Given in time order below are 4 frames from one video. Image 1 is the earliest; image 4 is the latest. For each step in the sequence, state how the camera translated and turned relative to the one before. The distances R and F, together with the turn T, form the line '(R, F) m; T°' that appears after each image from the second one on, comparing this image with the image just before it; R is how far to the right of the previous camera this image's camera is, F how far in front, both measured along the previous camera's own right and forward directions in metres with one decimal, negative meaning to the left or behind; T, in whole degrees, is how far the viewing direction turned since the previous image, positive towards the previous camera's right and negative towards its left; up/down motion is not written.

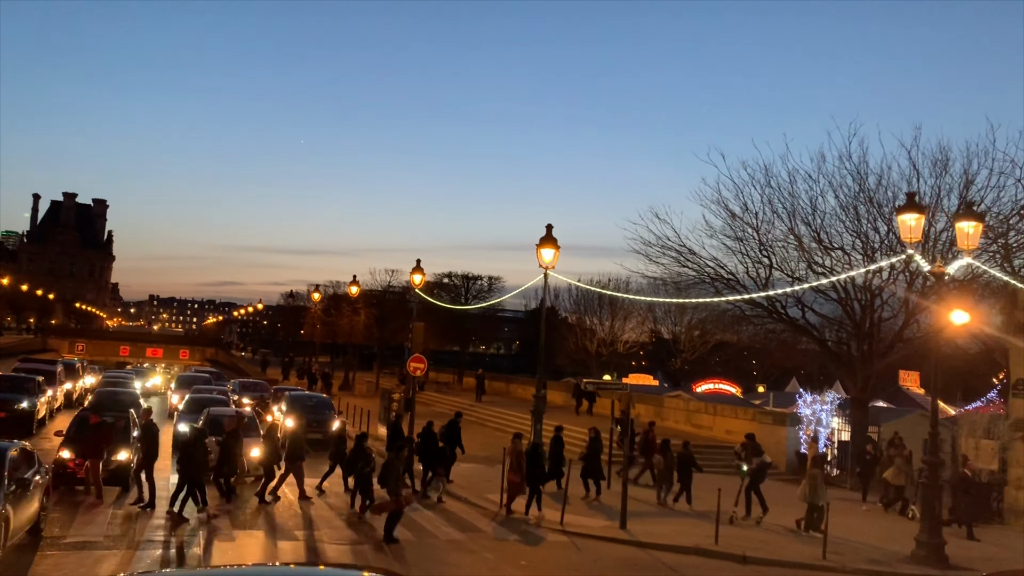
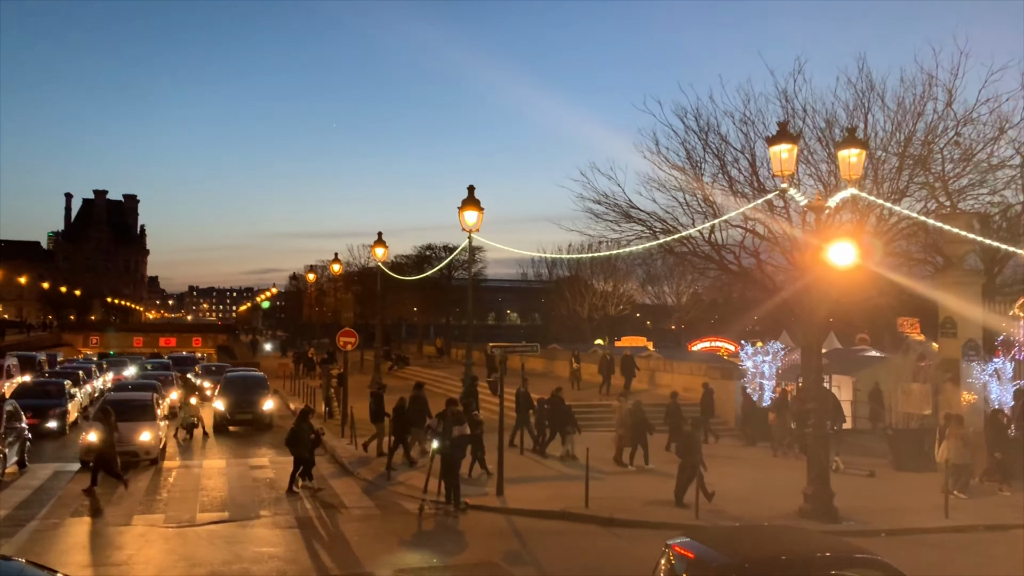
(+3.3, +0.9) m; -3°
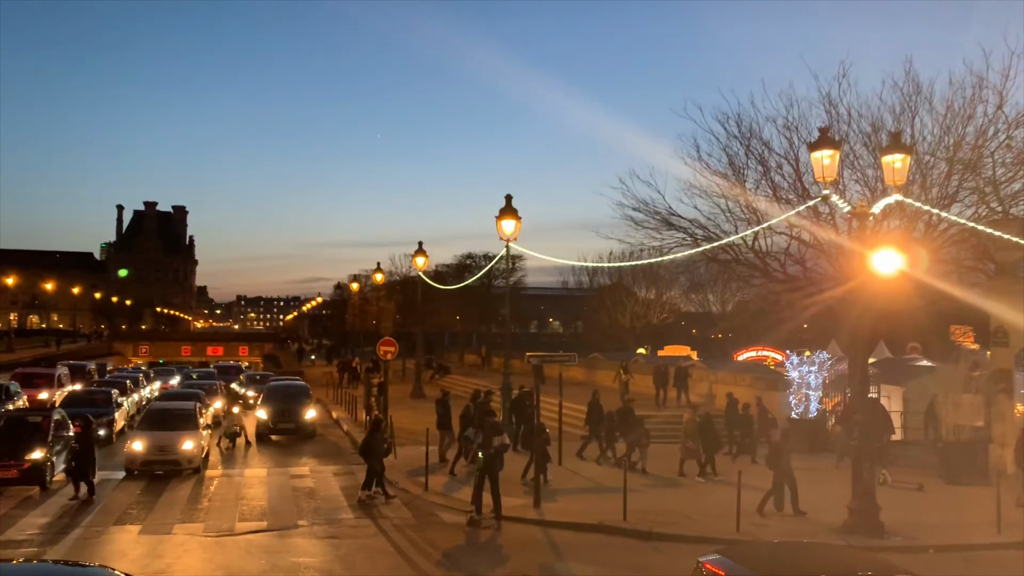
(+0.1, +0.1) m; -3°
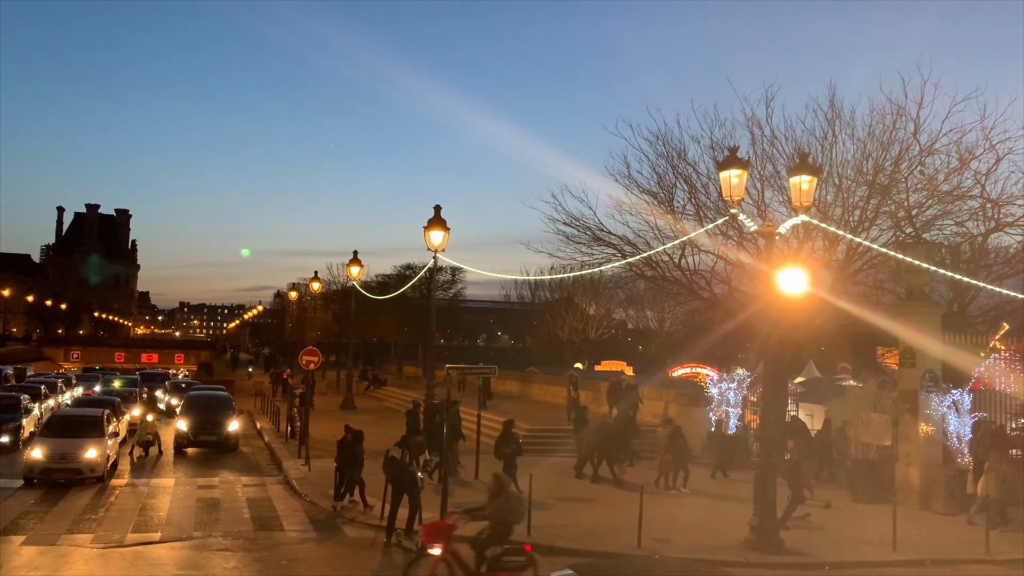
(+0.7, +0.1) m; +3°
